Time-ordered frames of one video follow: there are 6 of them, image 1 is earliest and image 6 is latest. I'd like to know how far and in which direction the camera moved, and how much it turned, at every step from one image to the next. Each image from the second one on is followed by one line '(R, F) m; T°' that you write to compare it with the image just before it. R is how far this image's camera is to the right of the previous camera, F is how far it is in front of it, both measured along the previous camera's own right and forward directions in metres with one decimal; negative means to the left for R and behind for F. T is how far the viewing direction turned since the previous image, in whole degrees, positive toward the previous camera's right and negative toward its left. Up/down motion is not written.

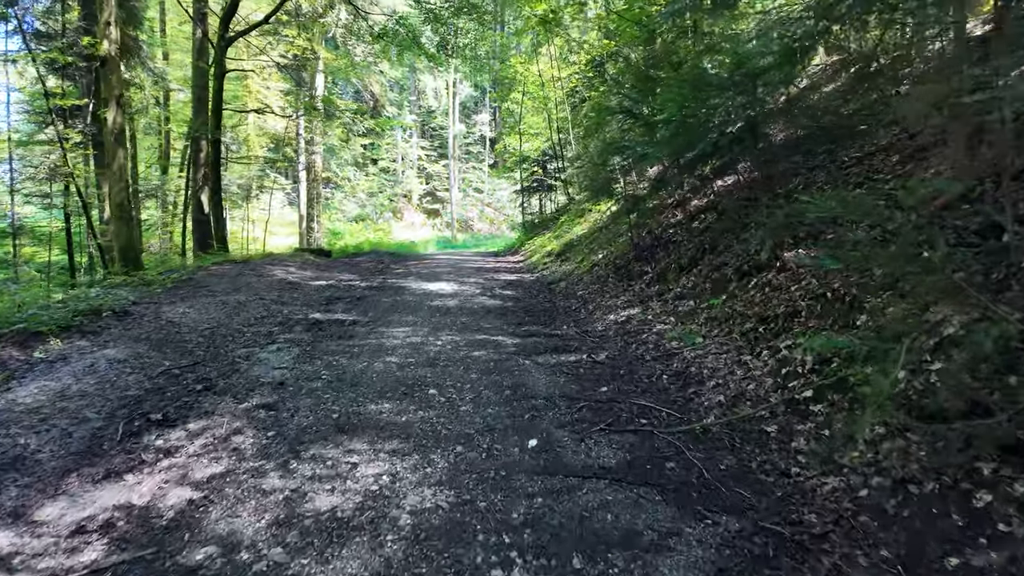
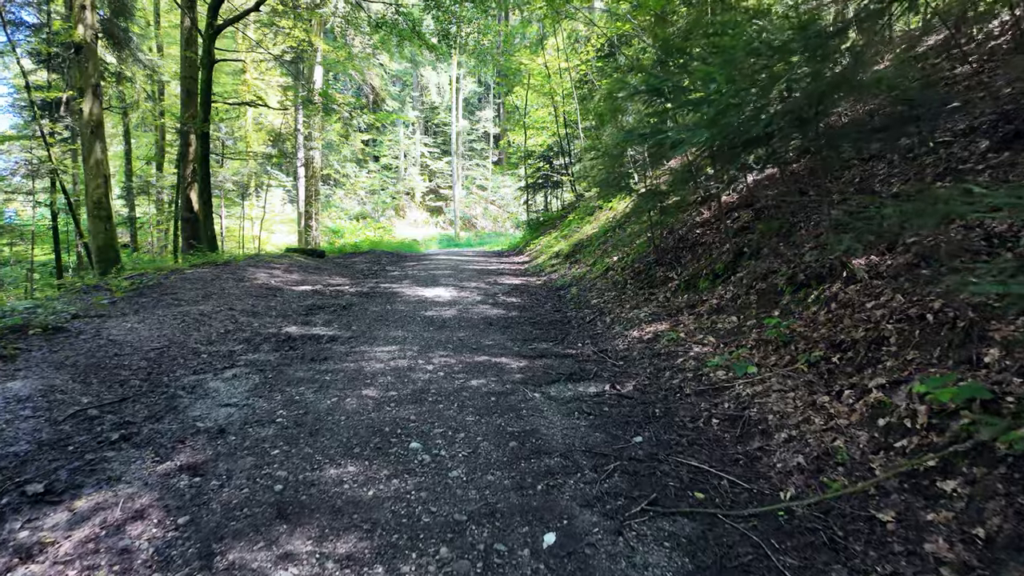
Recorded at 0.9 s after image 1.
(0.0, +1.0) m; 0°
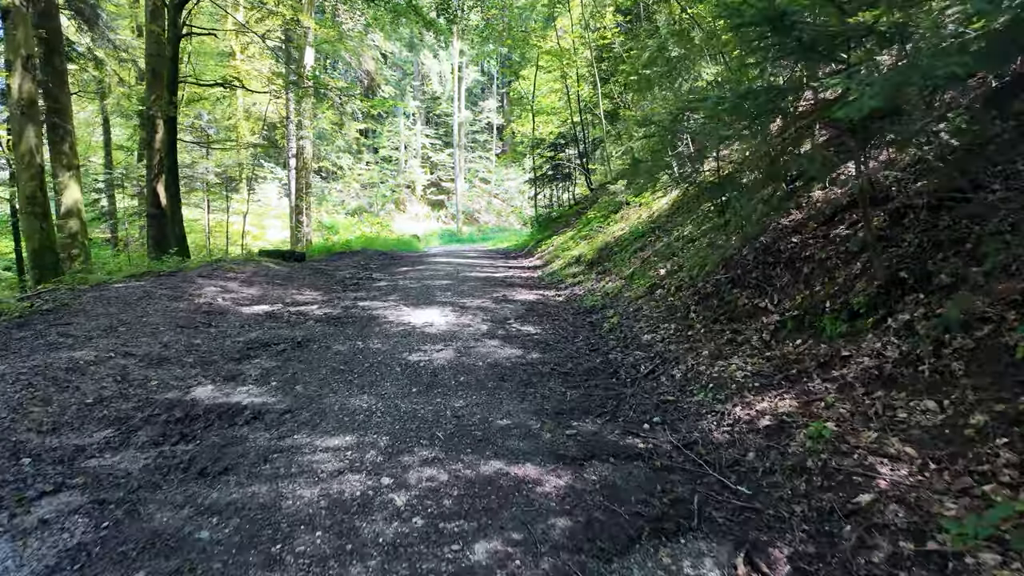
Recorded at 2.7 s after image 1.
(-0.2, +2.1) m; 0°
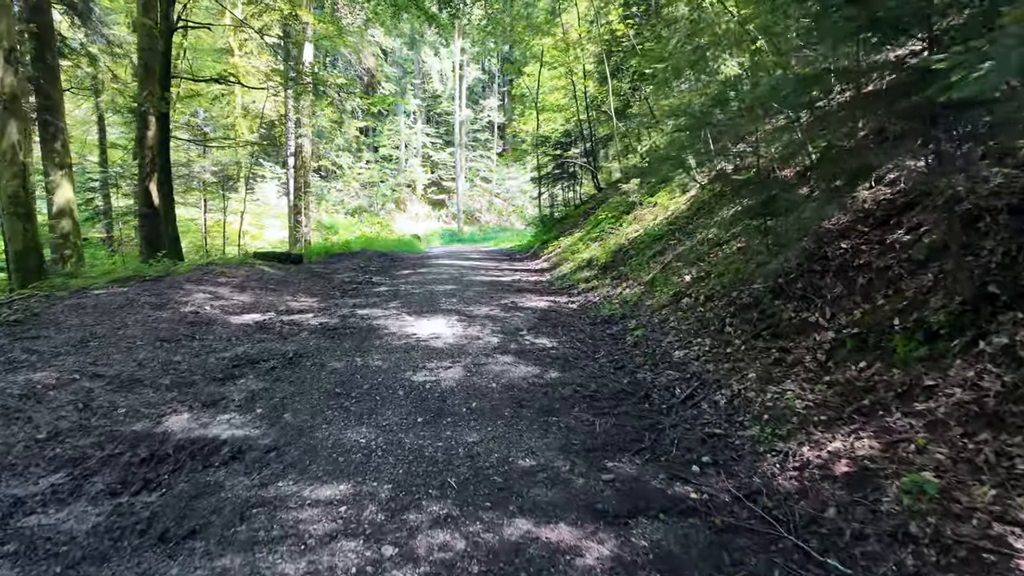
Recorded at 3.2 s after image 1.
(-0.1, +0.6) m; 0°
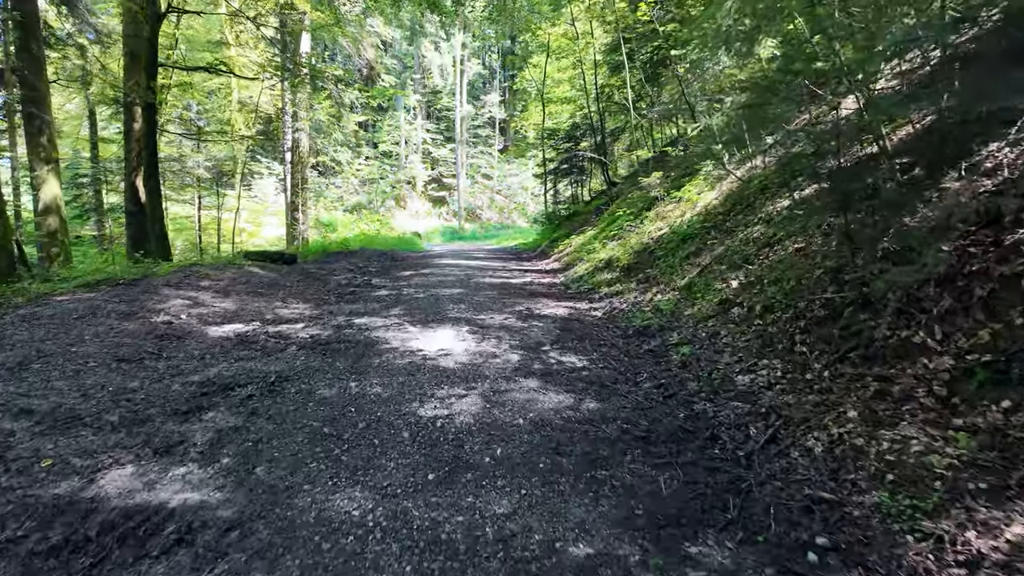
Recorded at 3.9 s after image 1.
(-0.2, +0.9) m; 0°
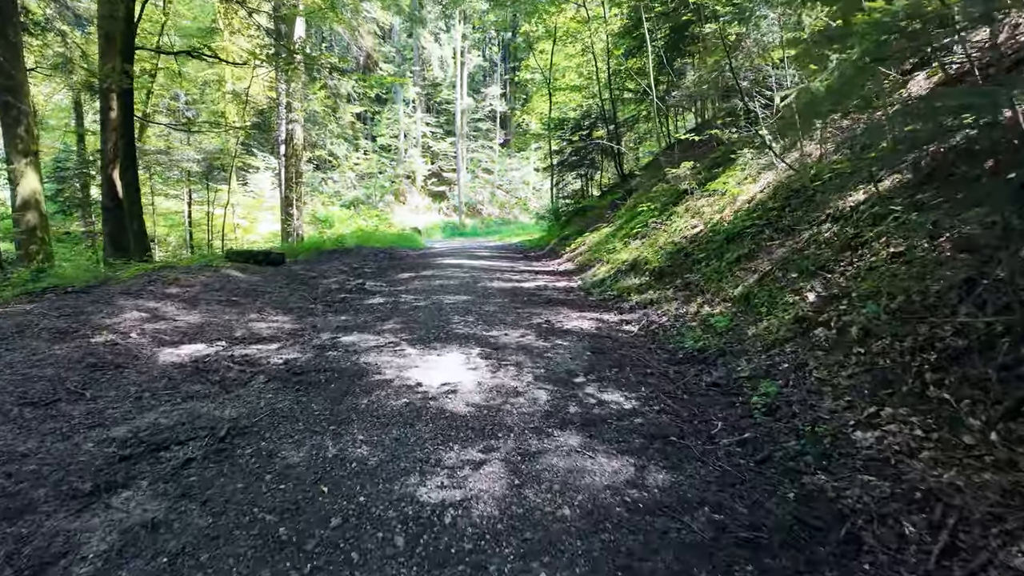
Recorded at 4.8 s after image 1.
(-0.2, +1.1) m; 0°
